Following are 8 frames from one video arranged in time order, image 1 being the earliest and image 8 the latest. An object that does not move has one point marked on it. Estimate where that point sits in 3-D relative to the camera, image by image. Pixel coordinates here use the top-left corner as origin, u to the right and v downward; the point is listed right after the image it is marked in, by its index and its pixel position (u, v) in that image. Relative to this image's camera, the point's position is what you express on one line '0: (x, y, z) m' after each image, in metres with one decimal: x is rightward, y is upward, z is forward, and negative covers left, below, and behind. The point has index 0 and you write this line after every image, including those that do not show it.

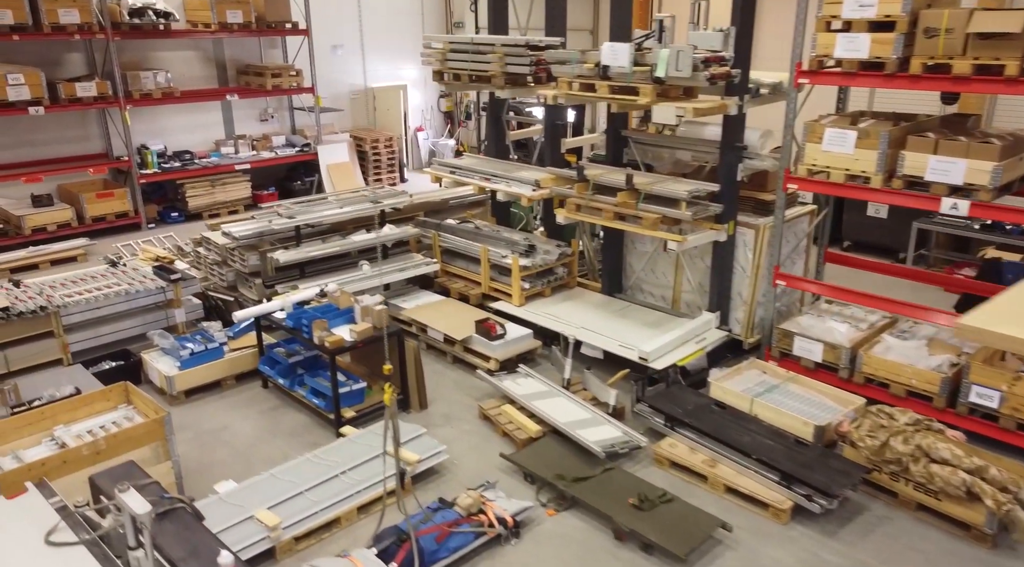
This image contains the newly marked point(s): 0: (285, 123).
0: (-3.4, +2.4, +11.8) m
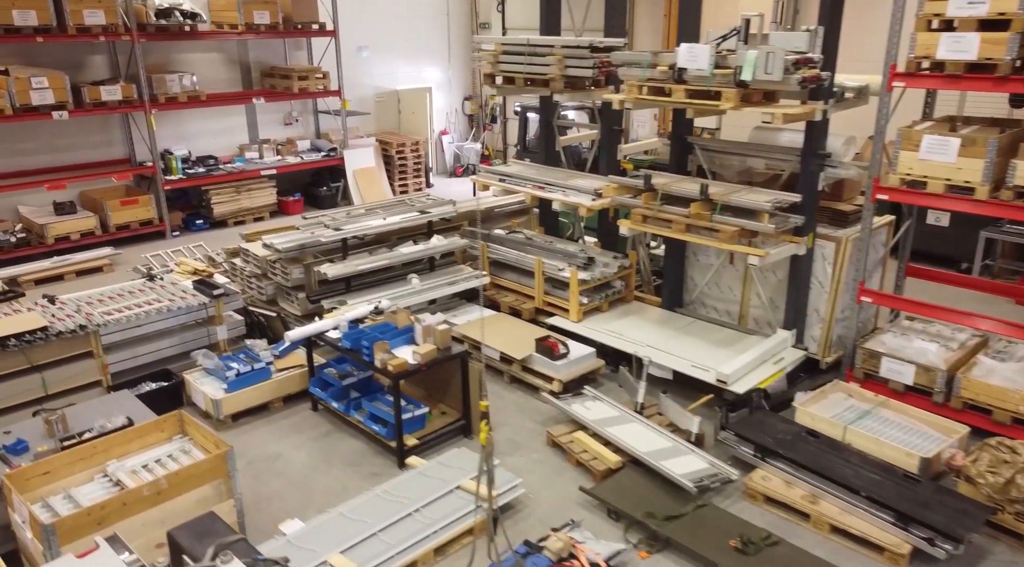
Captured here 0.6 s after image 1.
0: (-3.0, +2.3, +11.5) m
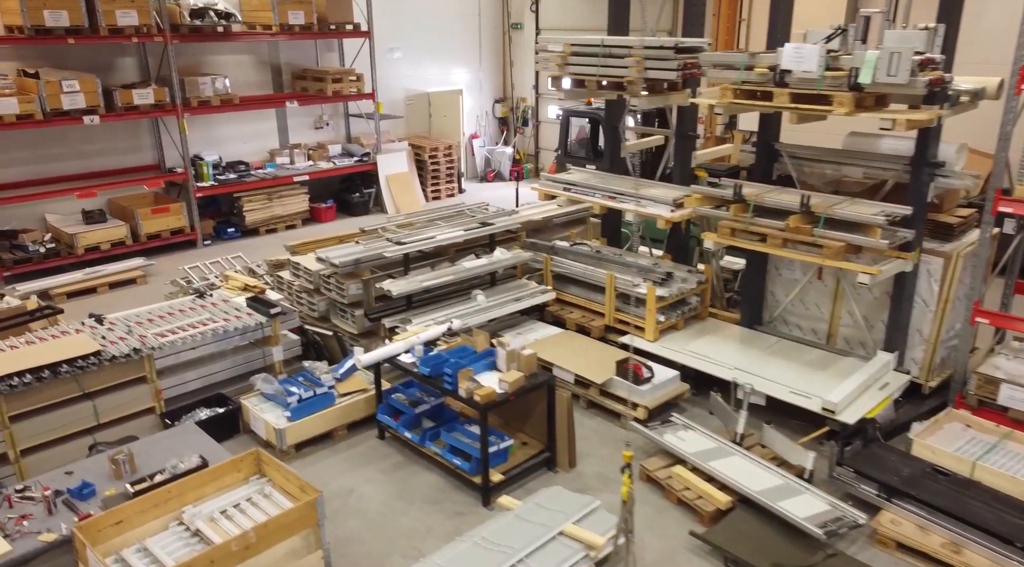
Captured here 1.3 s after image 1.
0: (-2.5, +2.2, +11.2) m
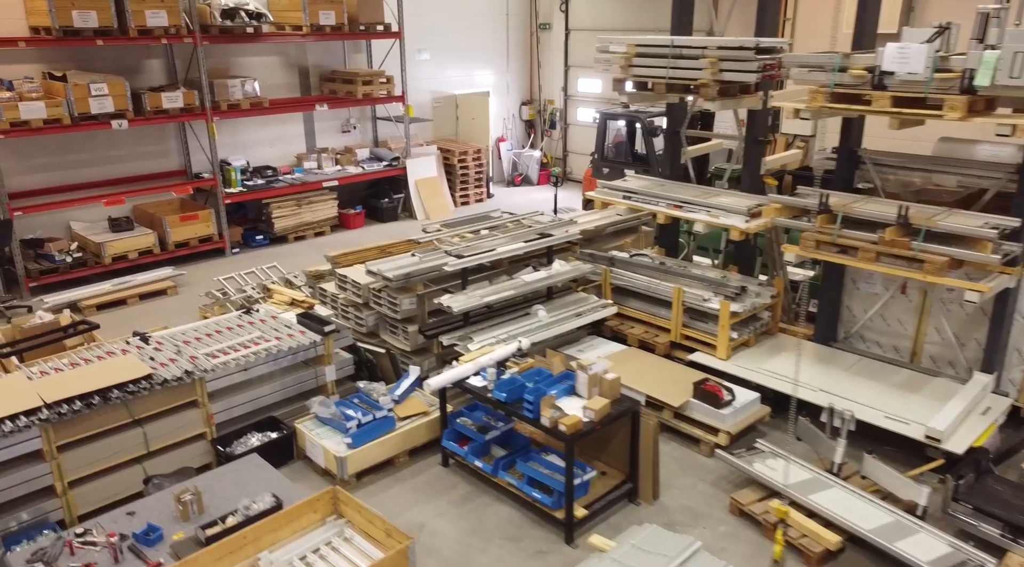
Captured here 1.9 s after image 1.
0: (-2.0, +2.1, +10.9) m
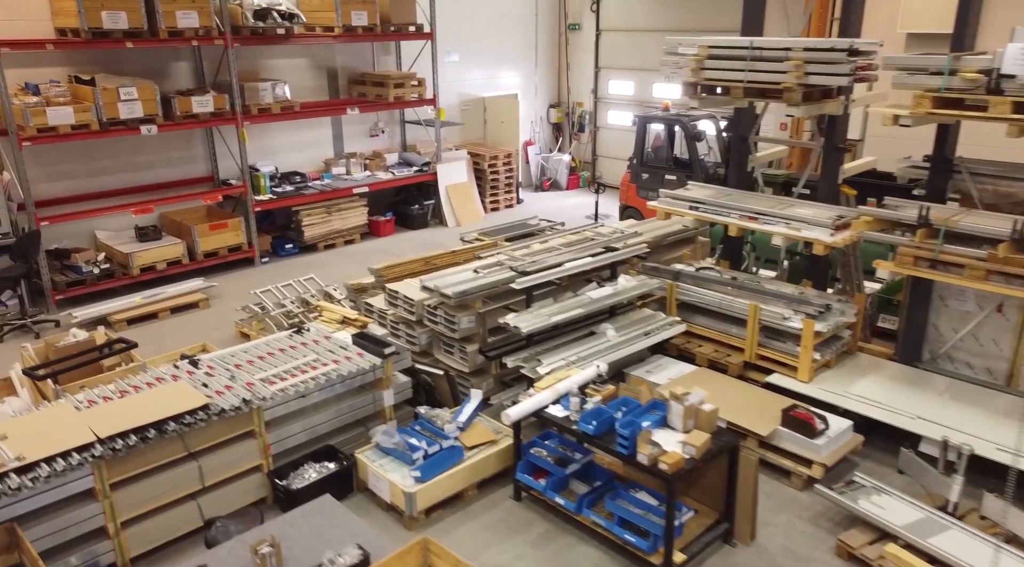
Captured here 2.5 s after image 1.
0: (-1.6, +2.0, +10.6) m
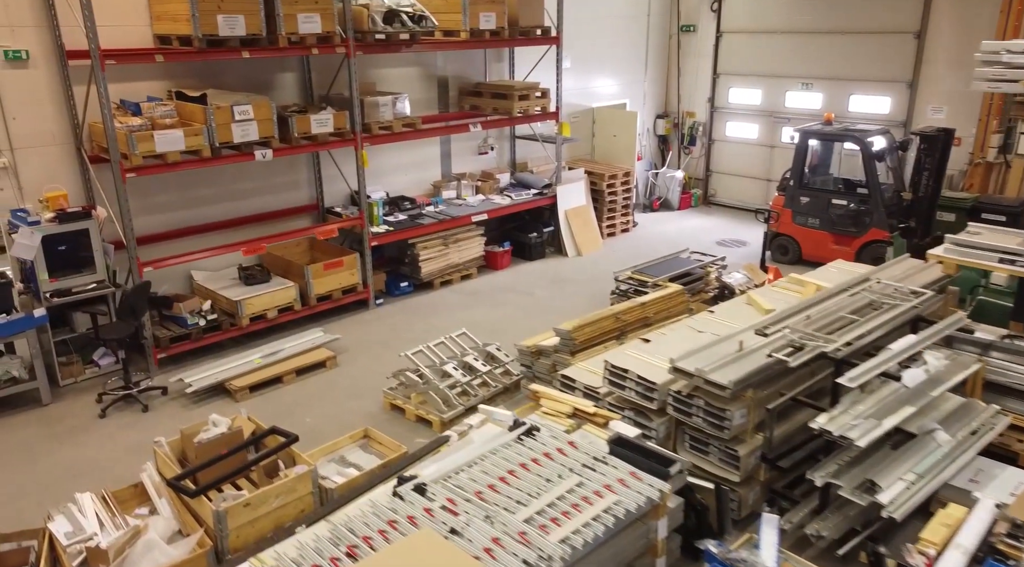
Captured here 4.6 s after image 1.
0: (-0.1, +1.5, +9.4) m
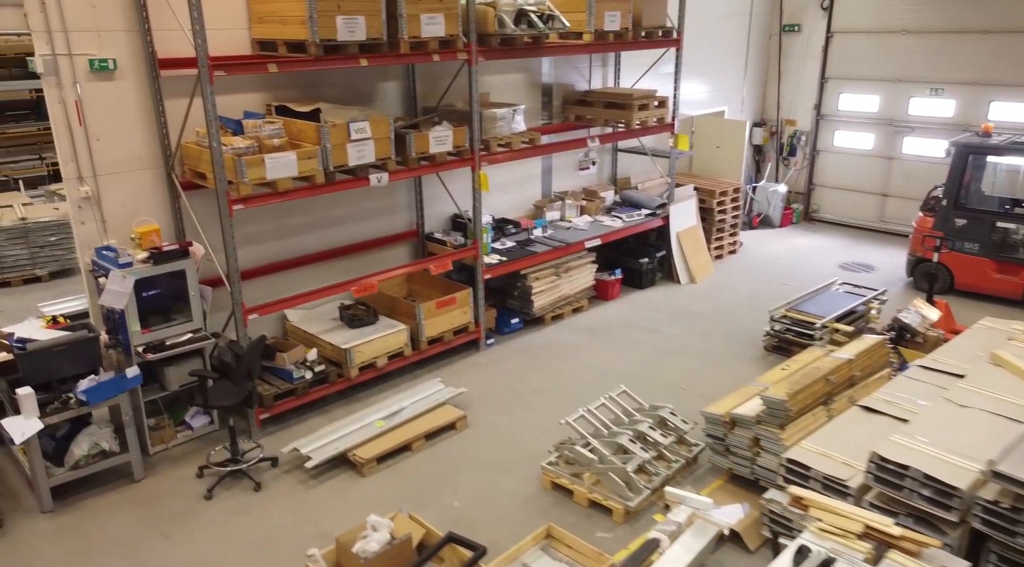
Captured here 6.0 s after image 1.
0: (+1.0, +1.2, +8.5) m
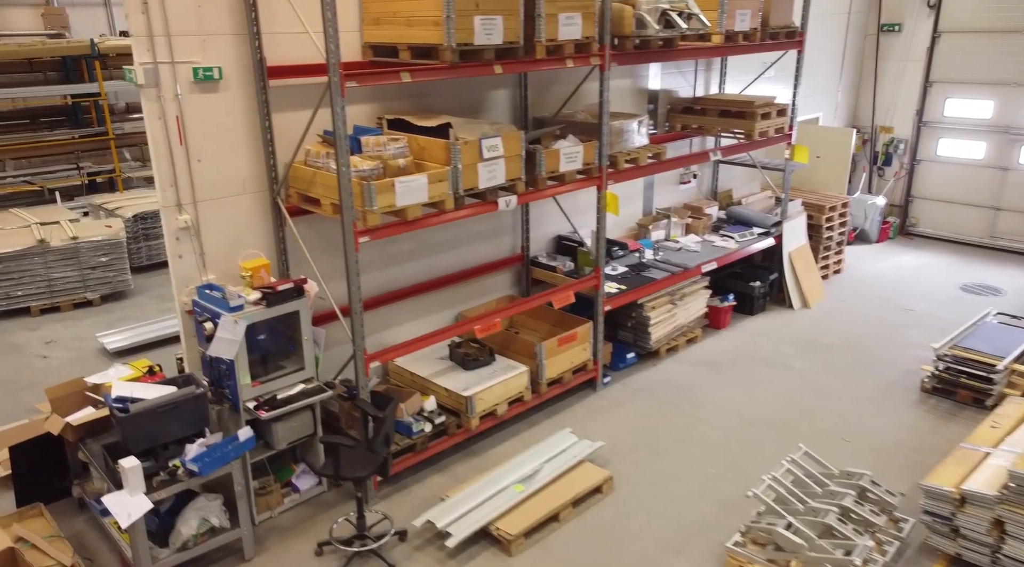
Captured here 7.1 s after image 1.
0: (+1.9, +1.0, +7.8) m
